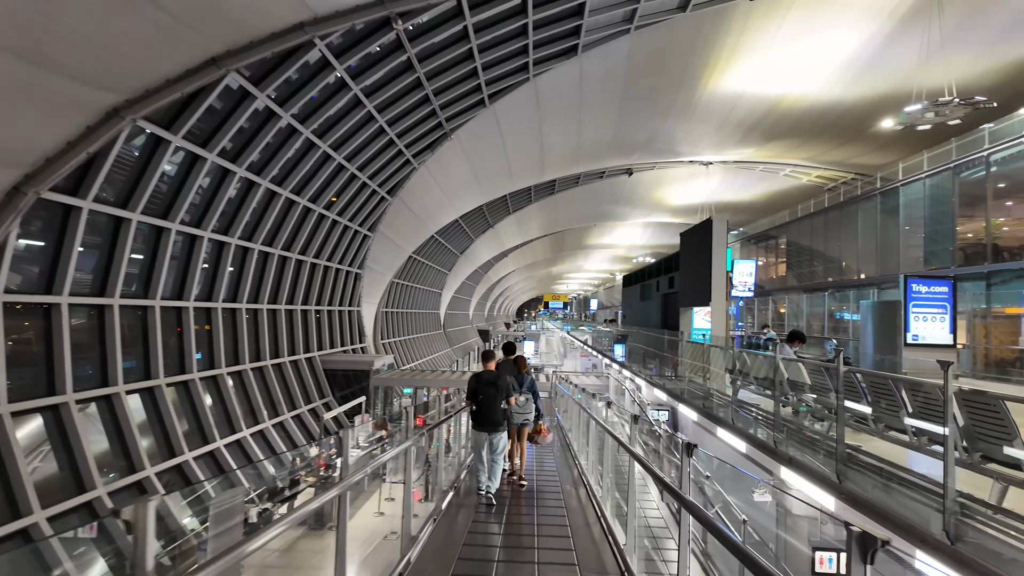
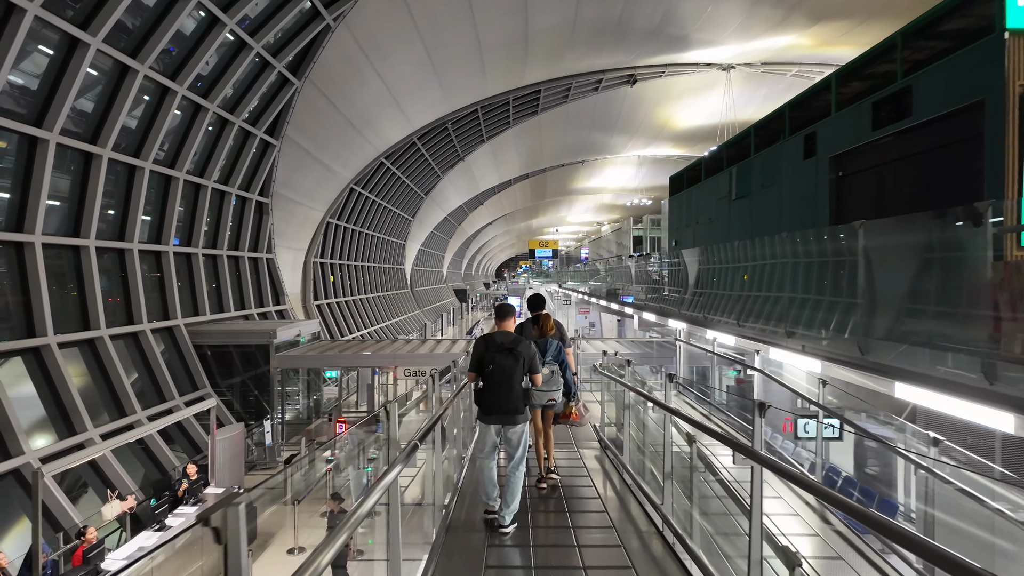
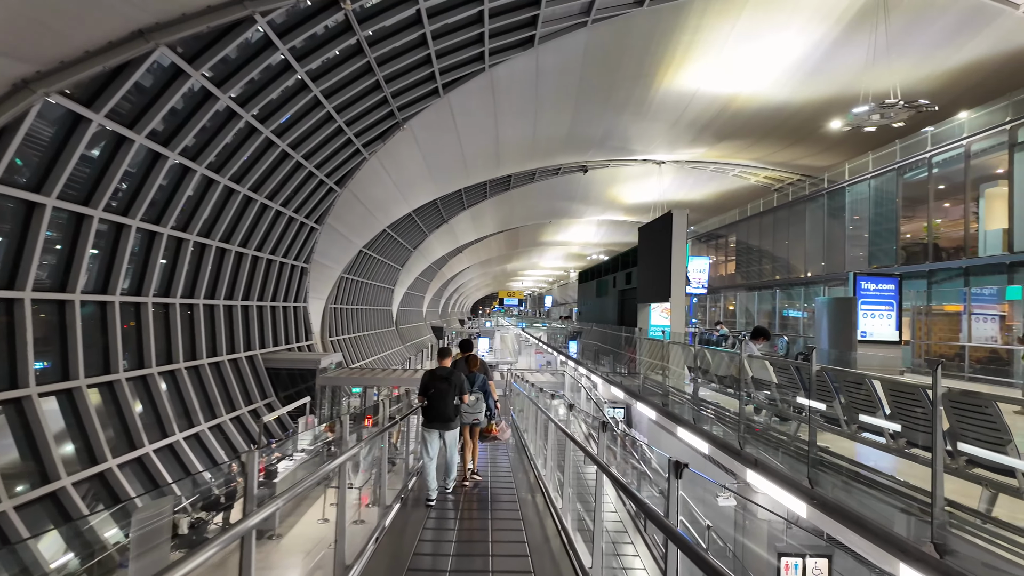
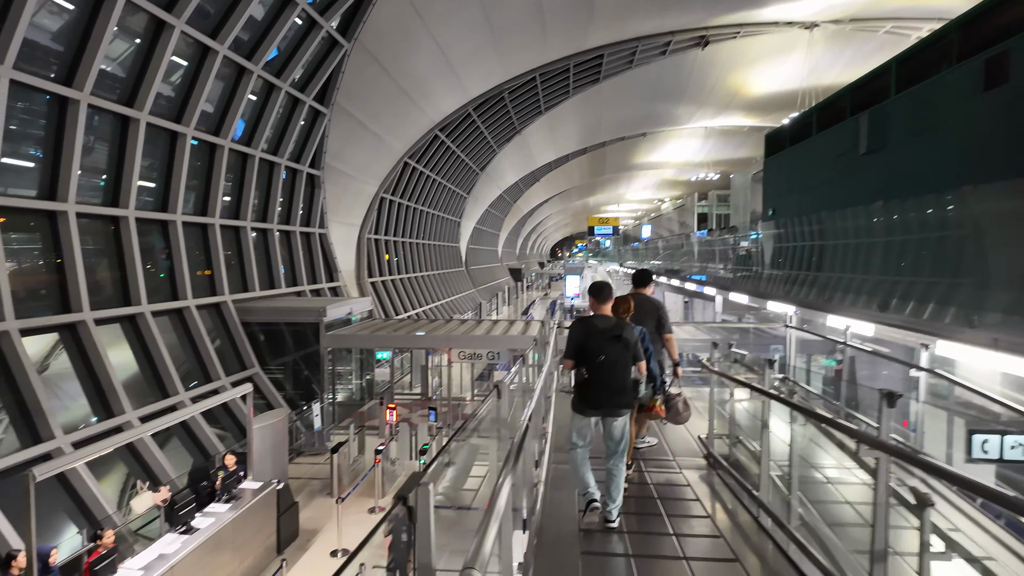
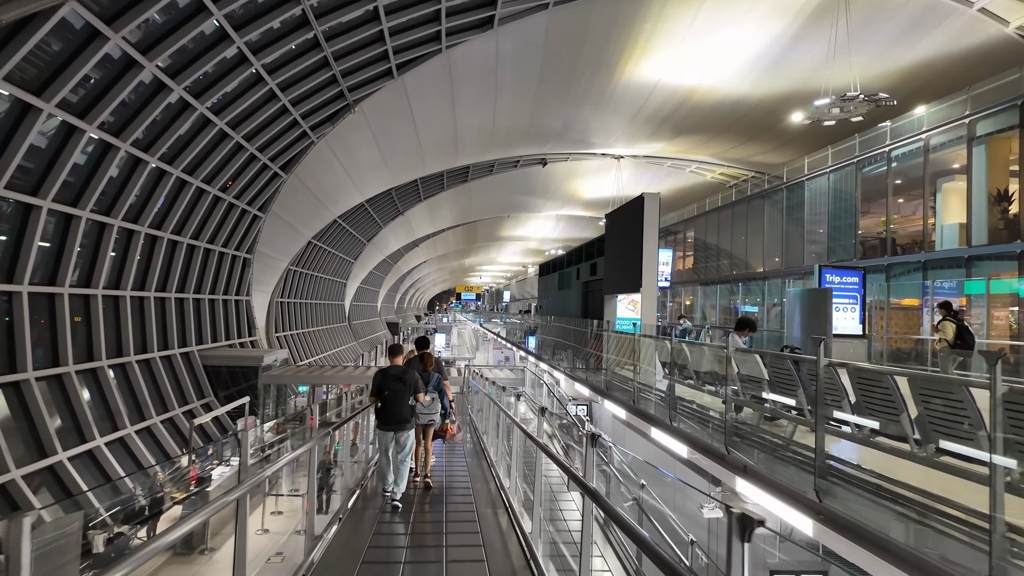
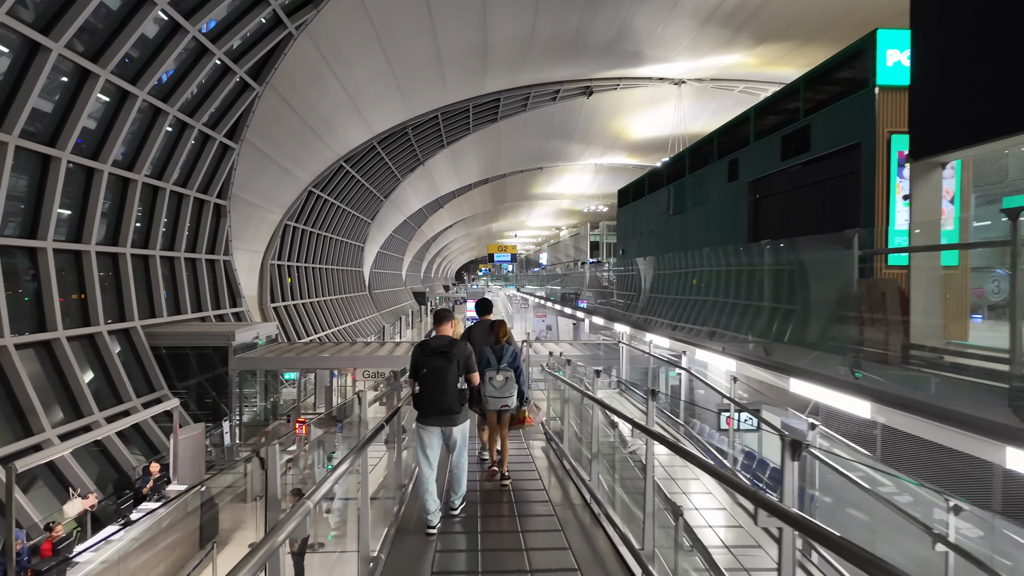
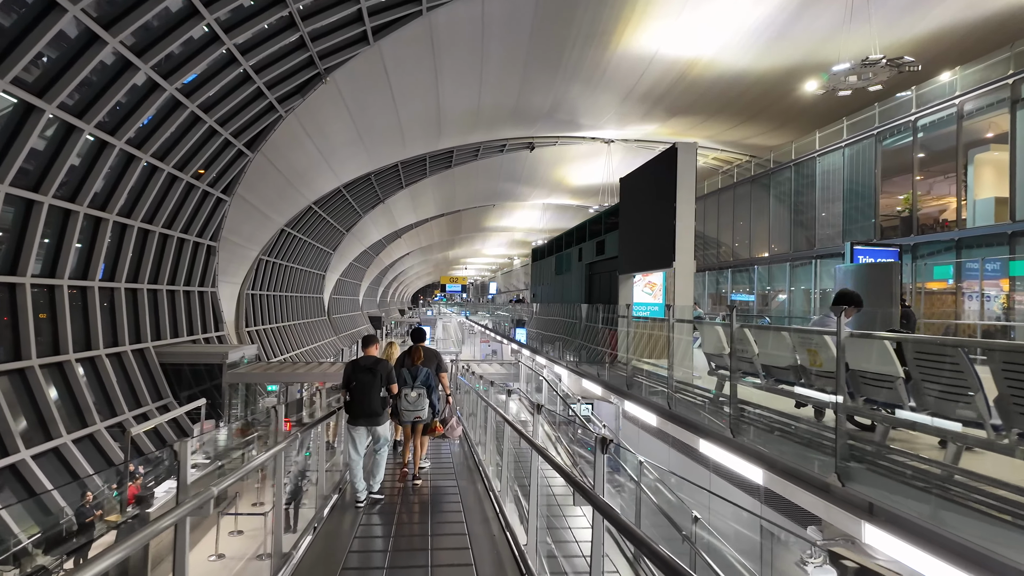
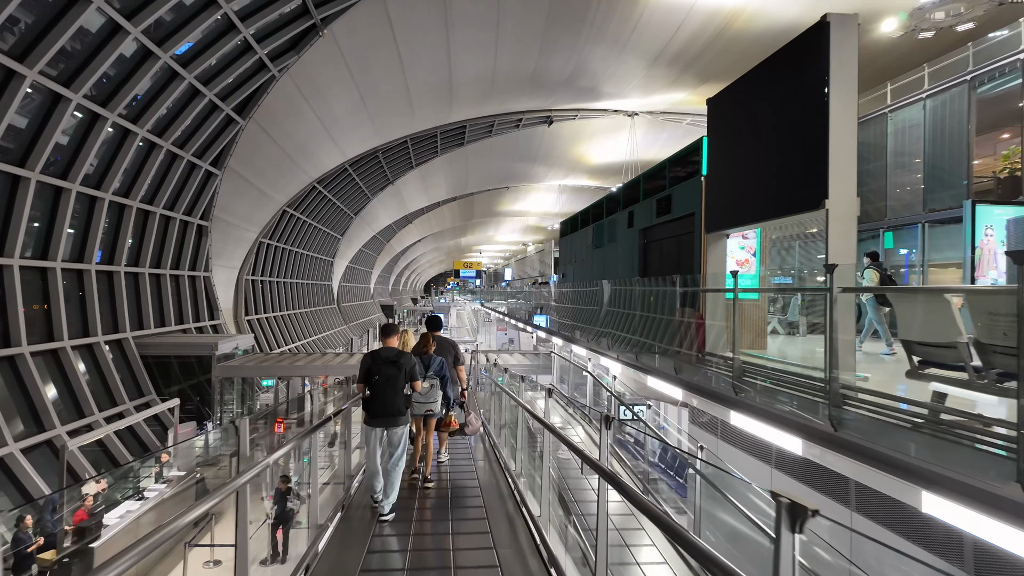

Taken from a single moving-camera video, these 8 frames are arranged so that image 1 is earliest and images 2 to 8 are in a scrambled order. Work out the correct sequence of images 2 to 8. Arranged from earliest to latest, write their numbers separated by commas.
3, 5, 7, 8, 6, 2, 4
